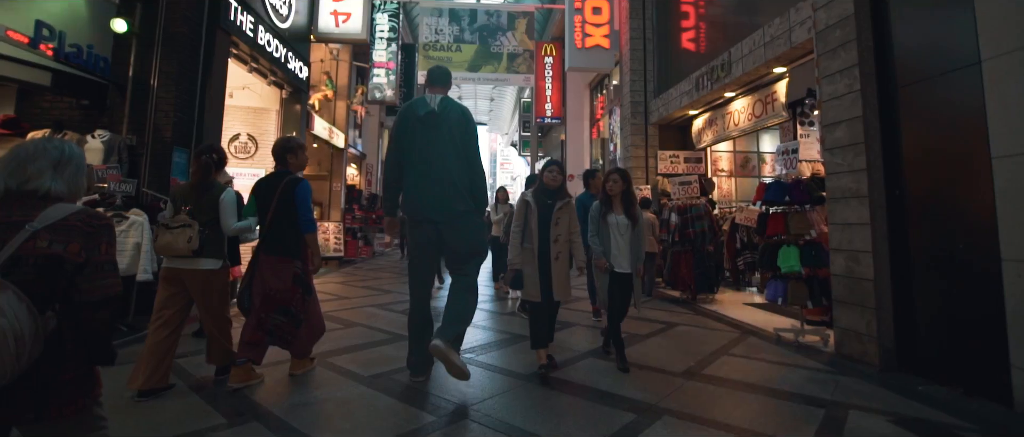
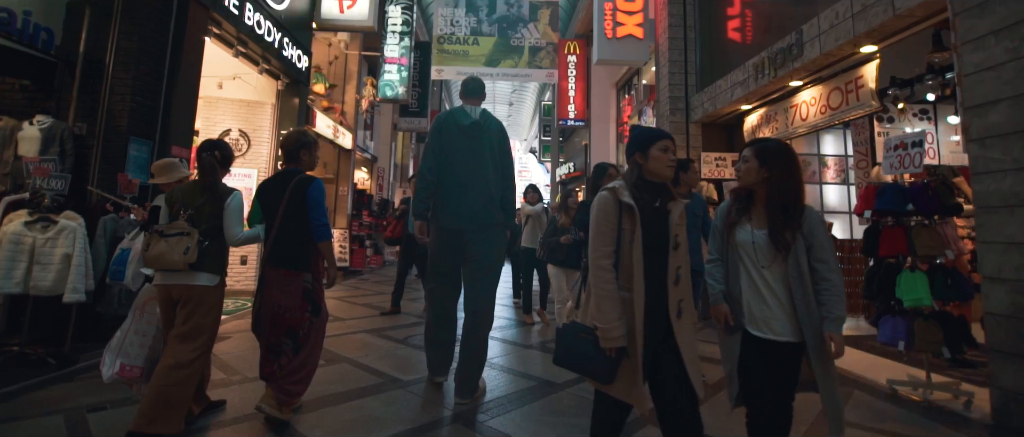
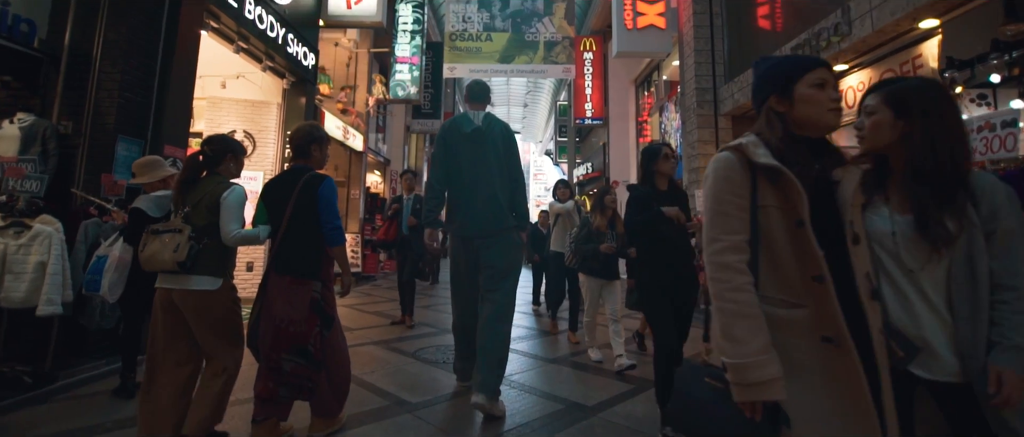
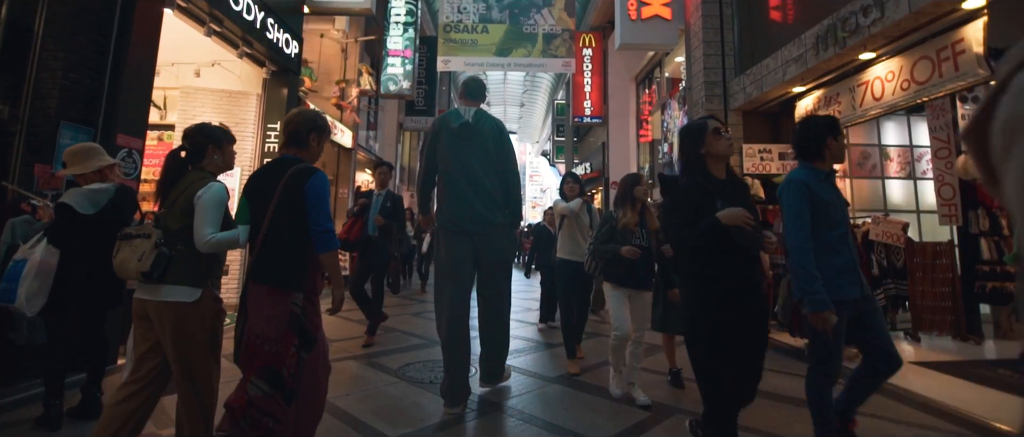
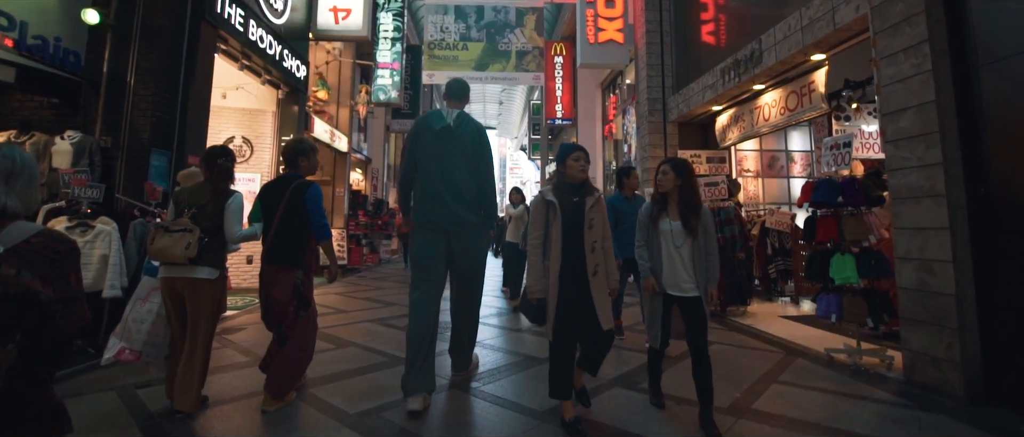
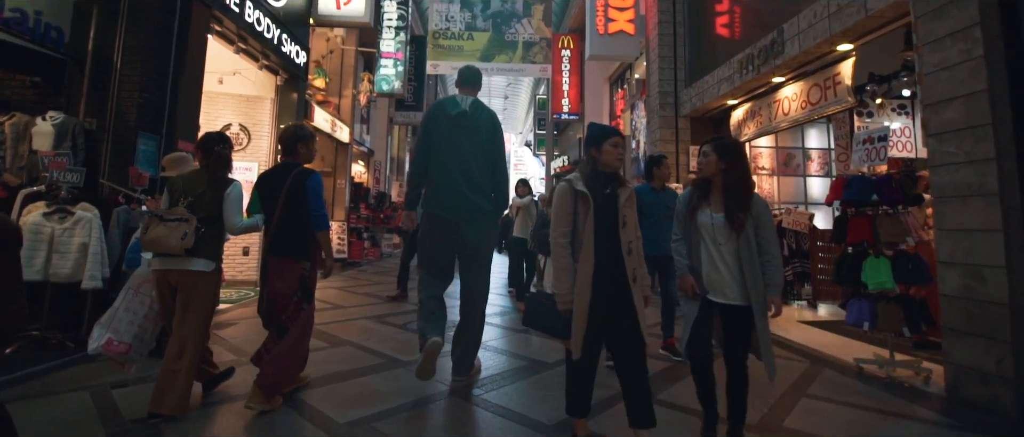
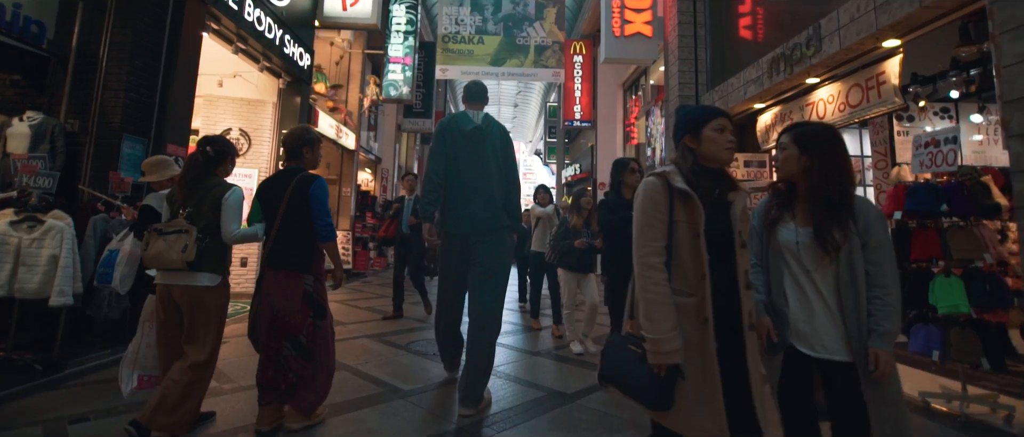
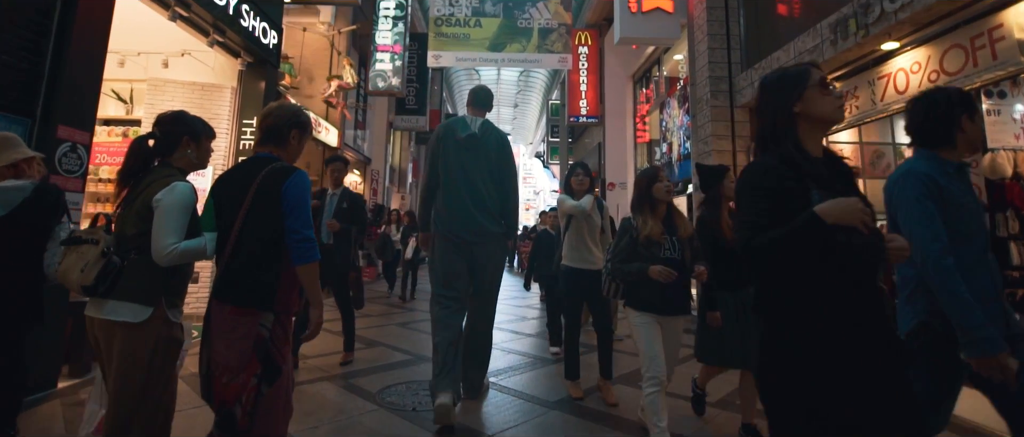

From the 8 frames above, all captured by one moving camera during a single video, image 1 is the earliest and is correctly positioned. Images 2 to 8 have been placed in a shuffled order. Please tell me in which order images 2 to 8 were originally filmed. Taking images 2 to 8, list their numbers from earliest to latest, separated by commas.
5, 6, 2, 7, 3, 4, 8
